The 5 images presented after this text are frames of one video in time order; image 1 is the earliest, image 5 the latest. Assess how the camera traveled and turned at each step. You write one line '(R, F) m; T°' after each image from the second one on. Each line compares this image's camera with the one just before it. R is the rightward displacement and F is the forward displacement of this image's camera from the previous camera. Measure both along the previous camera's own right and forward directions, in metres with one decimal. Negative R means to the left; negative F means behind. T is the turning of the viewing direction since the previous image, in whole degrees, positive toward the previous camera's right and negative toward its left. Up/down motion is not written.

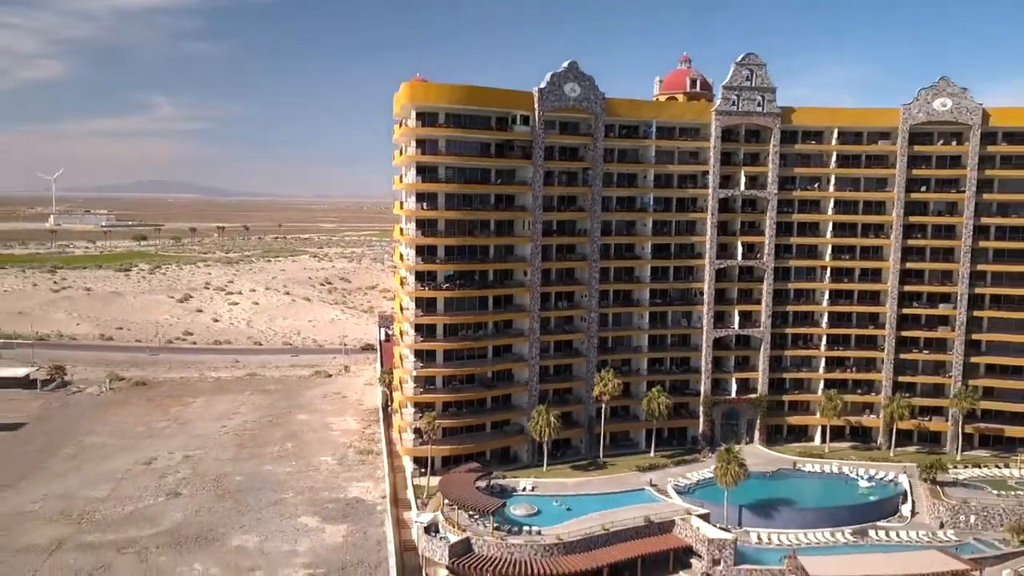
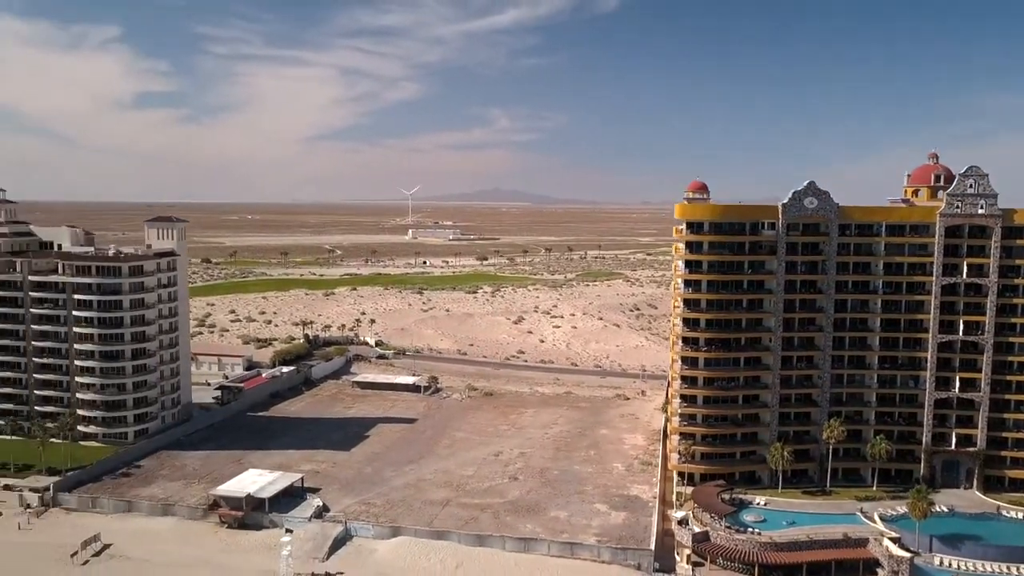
(+5.4, -17.5) m; -21°
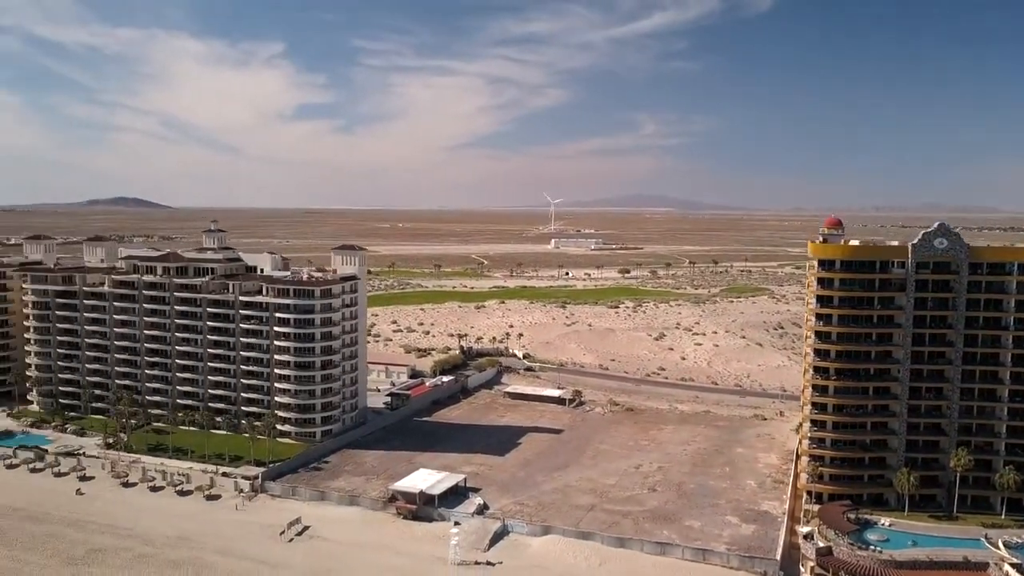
(0.0, -7.7) m; -9°
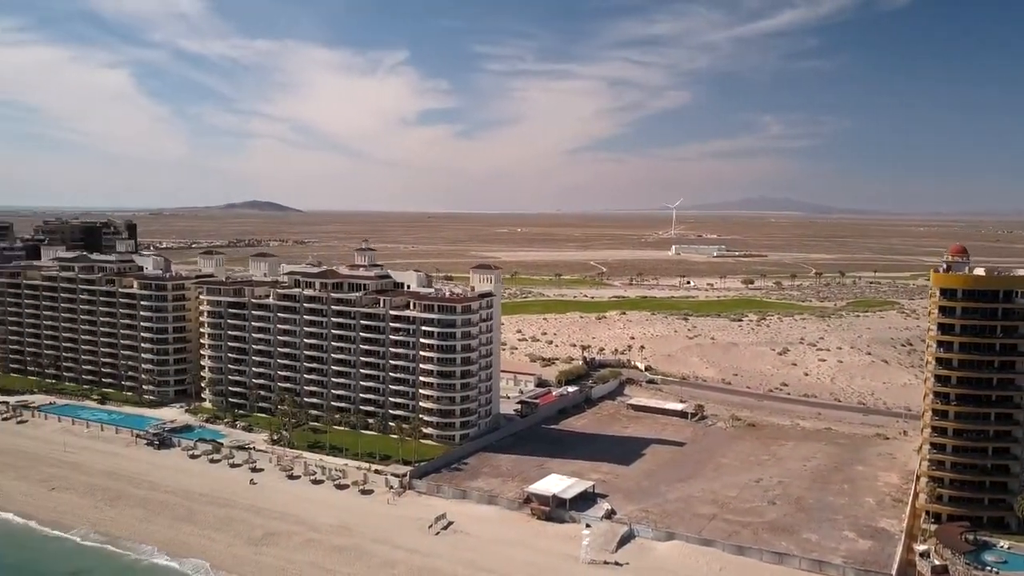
(-0.9, -6.2) m; -8°
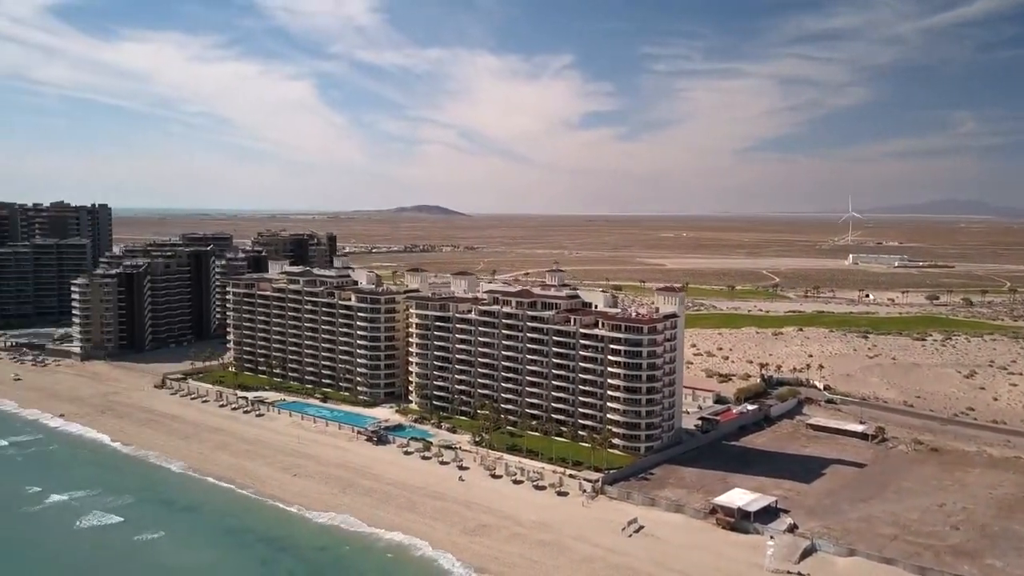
(-2.4, -8.4) m; -11°
